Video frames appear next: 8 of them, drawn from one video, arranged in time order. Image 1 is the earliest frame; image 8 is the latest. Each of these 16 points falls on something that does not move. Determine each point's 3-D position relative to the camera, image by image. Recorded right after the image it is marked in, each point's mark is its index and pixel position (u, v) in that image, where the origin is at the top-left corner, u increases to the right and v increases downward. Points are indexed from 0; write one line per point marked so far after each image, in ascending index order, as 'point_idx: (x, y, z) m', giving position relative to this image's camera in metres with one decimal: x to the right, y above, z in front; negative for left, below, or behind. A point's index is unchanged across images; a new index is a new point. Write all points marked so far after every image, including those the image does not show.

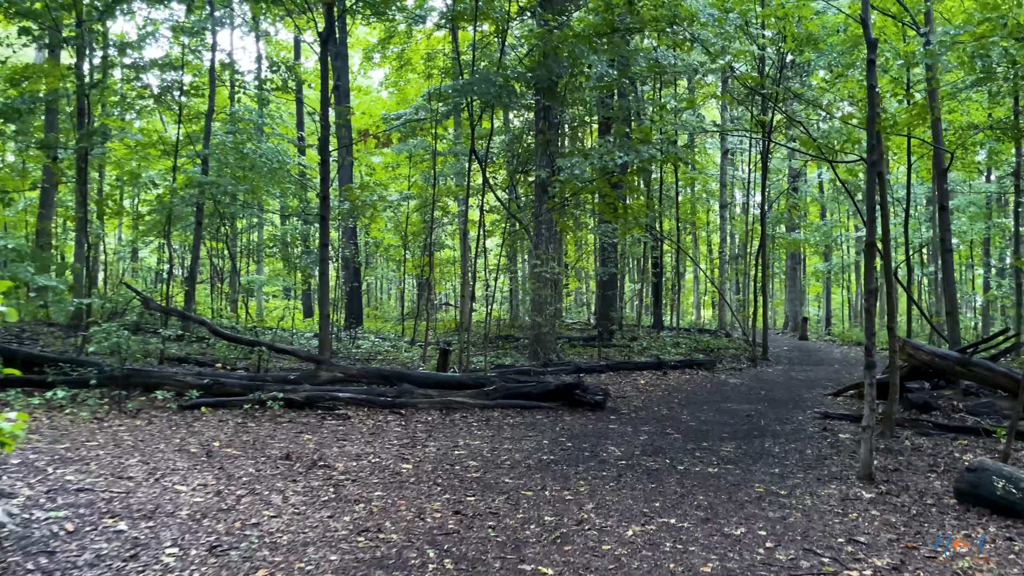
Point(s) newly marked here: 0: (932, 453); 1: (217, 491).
0: (+2.5, -1.0, +4.6) m
1: (-1.2, -0.9, +3.3) m
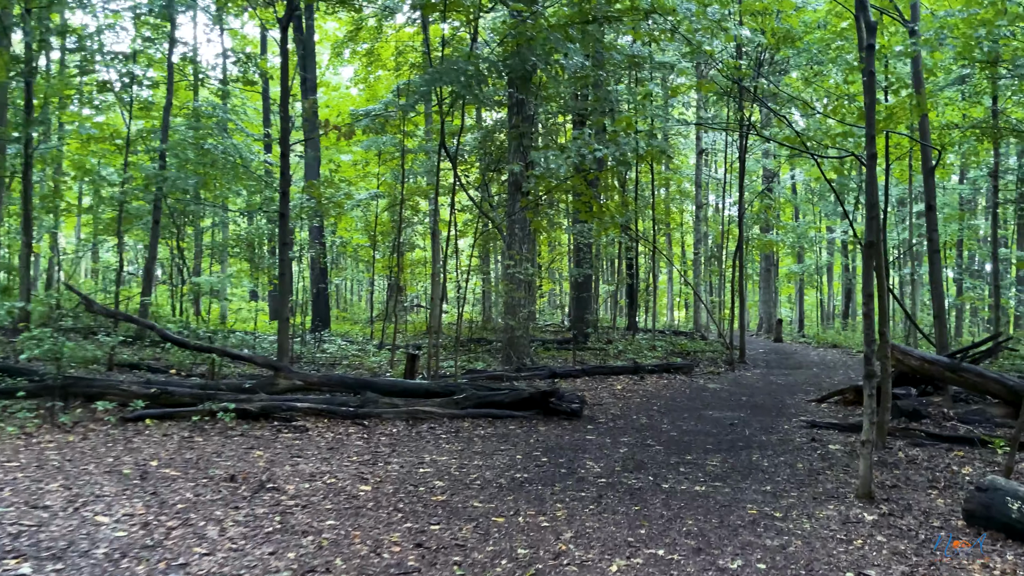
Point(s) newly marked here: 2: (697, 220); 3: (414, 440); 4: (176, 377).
0: (+2.3, -1.0, +4.3) m
1: (-1.4, -0.9, +2.9) m
2: (+4.0, +1.5, +16.7) m
3: (-0.6, -1.0, +4.9) m
4: (-3.0, -0.8, +6.9) m
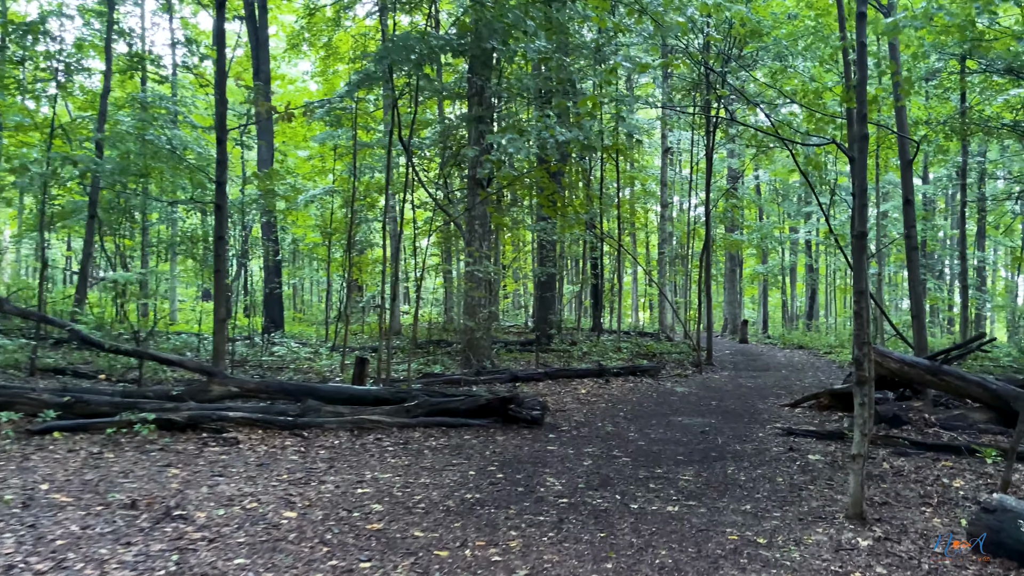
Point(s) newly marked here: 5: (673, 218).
0: (+2.1, -1.0, +4.0) m
1: (-1.5, -0.8, +2.4) m
2: (+3.2, +1.4, +16.5) m
3: (-0.9, -0.9, +4.4) m
4: (-3.3, -0.8, +6.3) m
5: (+3.9, +1.7, +18.9) m
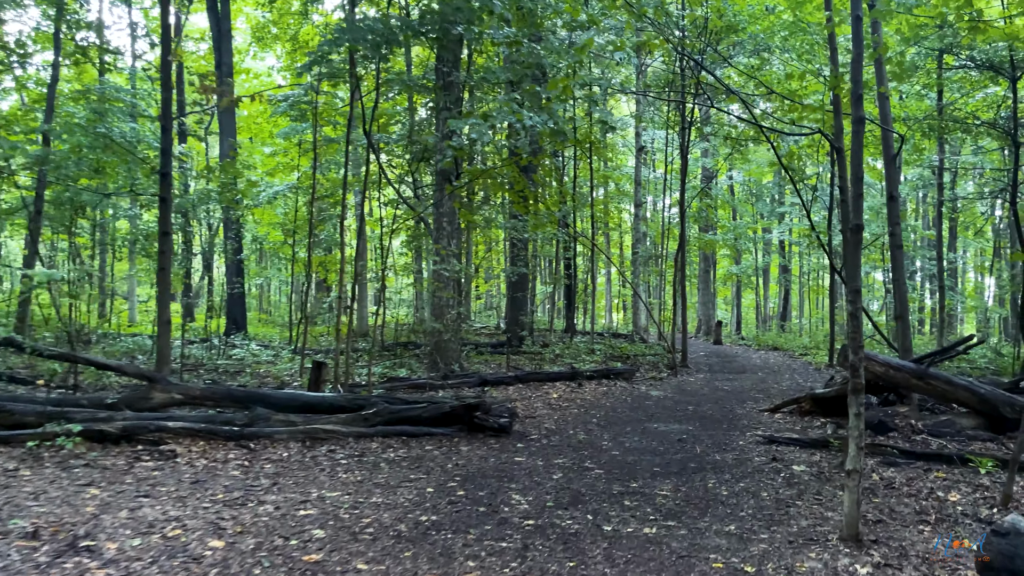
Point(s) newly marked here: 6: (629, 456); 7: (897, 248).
0: (+1.9, -1.0, +3.7) m
1: (-1.7, -0.8, +2.0) m
2: (+2.6, +1.4, +16.2) m
3: (-1.1, -0.9, +4.1) m
4: (-3.6, -0.8, +5.9) m
5: (+3.2, +1.7, +18.7) m
6: (+0.7, -1.0, +4.6) m
7: (+2.8, +0.3, +5.7) m
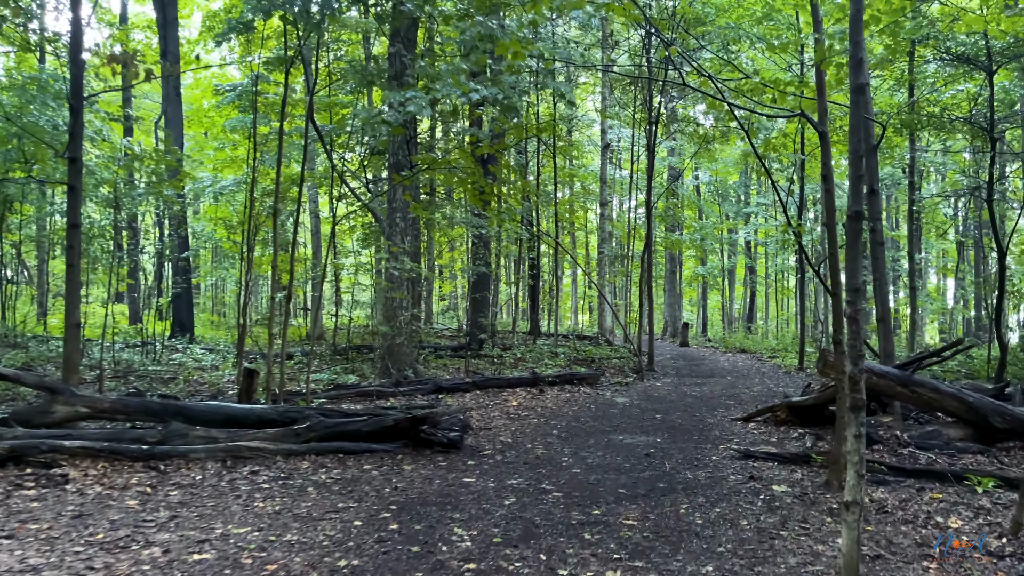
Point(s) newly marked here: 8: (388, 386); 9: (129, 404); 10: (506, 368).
0: (+1.7, -1.0, +3.3) m
1: (-1.8, -0.8, +1.4) m
2: (+1.8, +1.4, +15.8) m
3: (-1.3, -0.9, +3.5) m
4: (-3.9, -0.8, +5.2) m
5: (+2.4, +1.7, +18.3) m
6: (+0.4, -1.0, +4.2) m
7: (+2.5, +0.3, +5.3) m
8: (-1.1, -0.9, +7.1) m
9: (-2.2, -0.7, +4.5) m
10: (-0.1, -1.0, +9.3) m
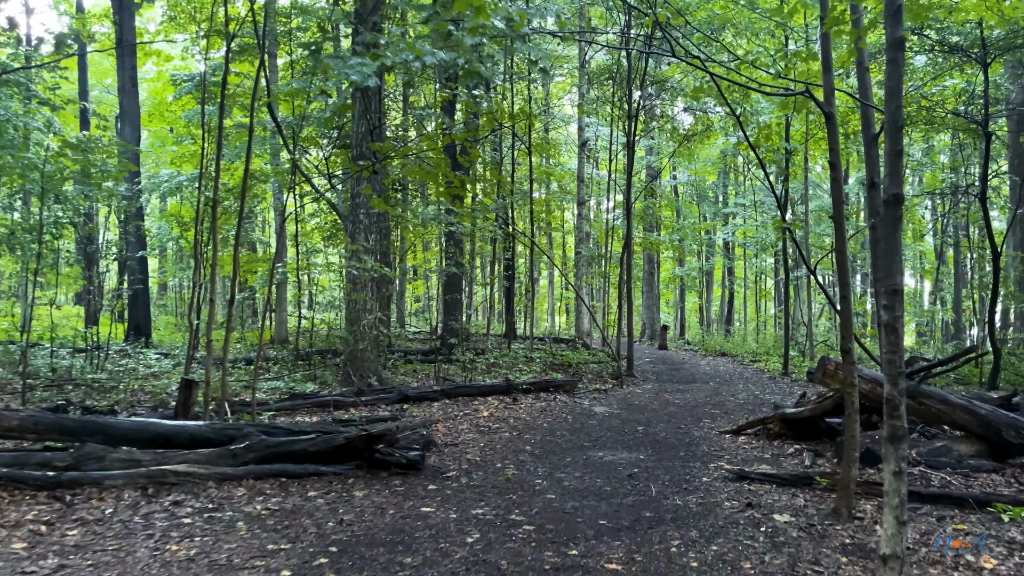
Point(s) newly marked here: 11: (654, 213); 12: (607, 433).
0: (+1.5, -1.0, +2.8) m
1: (-1.9, -0.8, +0.8) m
2: (+1.3, +1.4, +15.4) m
3: (-1.5, -0.9, +3.0) m
4: (-4.1, -0.8, +4.6) m
5: (+1.8, +1.6, +17.9) m
6: (+0.3, -1.0, +3.7) m
7: (+2.3, +0.3, +4.9) m
8: (-1.4, -0.9, +6.6) m
9: (-2.4, -0.7, +3.9) m
10: (-0.4, -1.0, +8.8) m
11: (+2.9, +1.5, +15.7) m
12: (+0.7, -1.0, +5.4) m
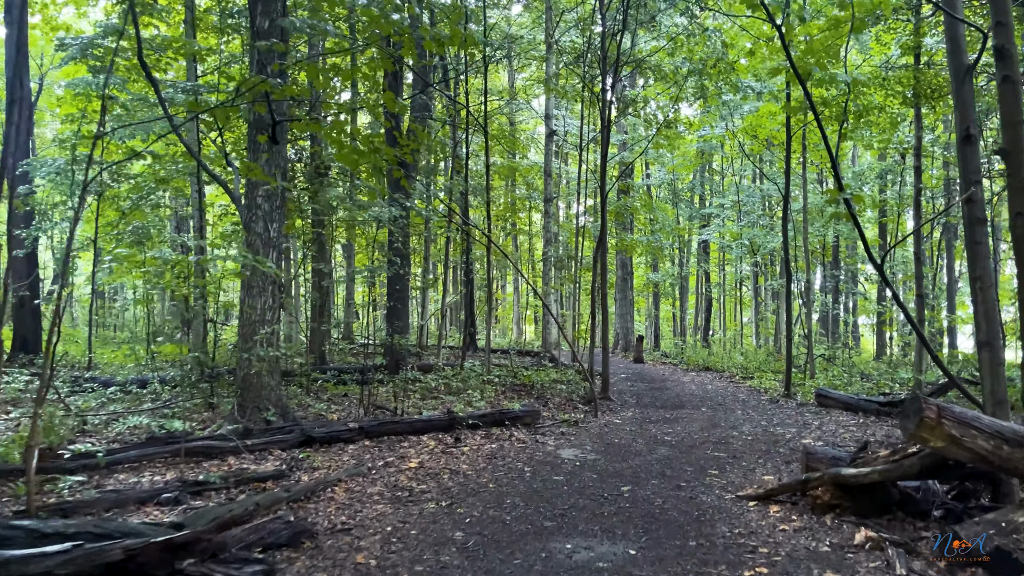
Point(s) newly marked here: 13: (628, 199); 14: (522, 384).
0: (+1.3, -1.0, +1.2) m
1: (-2.1, -0.8, -0.9) m
2: (+0.6, +1.3, +13.8) m
3: (-1.7, -0.9, +1.2) m
4: (-4.4, -0.8, +2.8) m
5: (+1.0, +1.5, +16.3) m
6: (0.0, -1.0, +2.0) m
7: (+2.0, +0.3, +3.3) m
8: (-1.8, -0.9, +4.8) m
9: (-2.7, -0.7, +2.1) m
10: (-0.9, -1.0, +7.1) m
11: (+2.1, +1.4, +14.2) m
12: (+0.3, -1.0, +3.8) m
13: (+2.1, +1.5, +13.5) m
14: (+0.1, -1.1, +8.6) m
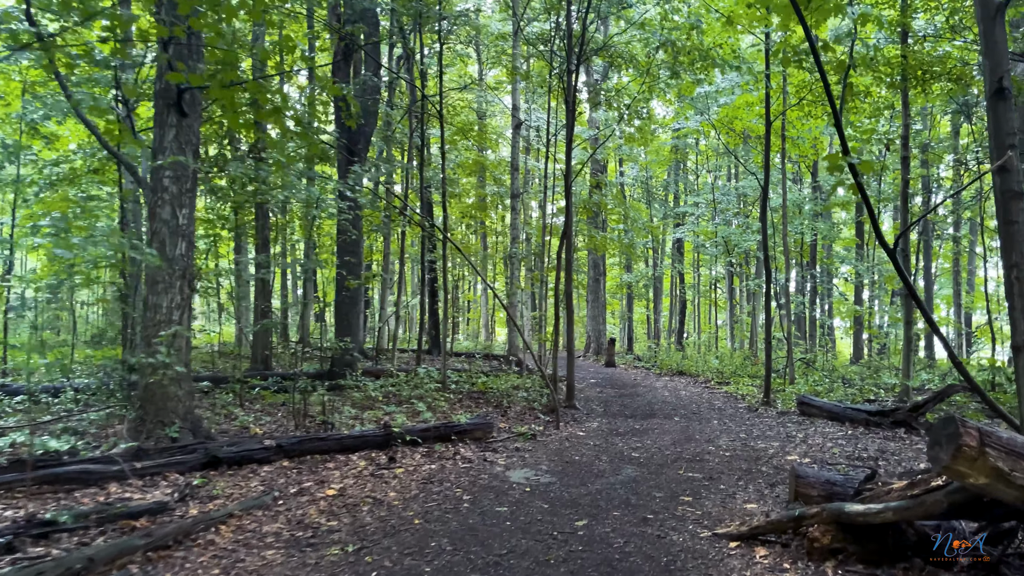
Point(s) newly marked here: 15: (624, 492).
0: (+1.1, -0.9, +0.5) m
1: (-2.2, -0.7, -1.7) m
2: (0.0, +1.3, +13.0) m
3: (-1.9, -0.9, +0.5) m
4: (-4.7, -0.7, +1.9) m
5: (+0.3, +1.5, +15.6) m
6: (-0.2, -1.0, +1.3) m
7: (+1.7, +0.3, +2.7) m
8: (-2.1, -0.9, +4.0) m
9: (-2.9, -0.6, +1.3) m
10: (-1.2, -1.0, +6.4) m
11: (+1.5, +1.4, +13.5) m
12: (0.0, -1.0, +3.0) m
13: (+1.5, +1.5, +12.9) m
14: (-0.3, -1.0, +7.9) m
15: (+0.6, -1.0, +4.1) m
